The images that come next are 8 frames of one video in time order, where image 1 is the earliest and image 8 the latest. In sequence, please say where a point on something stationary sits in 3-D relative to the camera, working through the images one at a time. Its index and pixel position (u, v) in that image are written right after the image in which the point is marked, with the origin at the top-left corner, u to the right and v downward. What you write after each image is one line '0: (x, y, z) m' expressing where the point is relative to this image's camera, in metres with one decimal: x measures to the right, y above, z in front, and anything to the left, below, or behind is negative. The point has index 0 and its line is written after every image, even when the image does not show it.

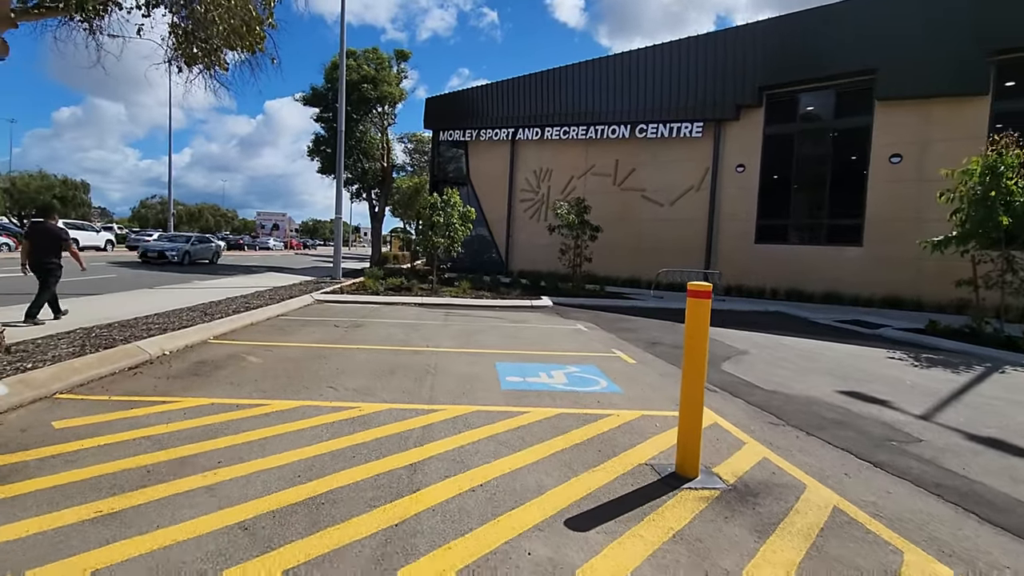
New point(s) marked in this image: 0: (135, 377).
0: (-4.4, -1.0, +6.2) m
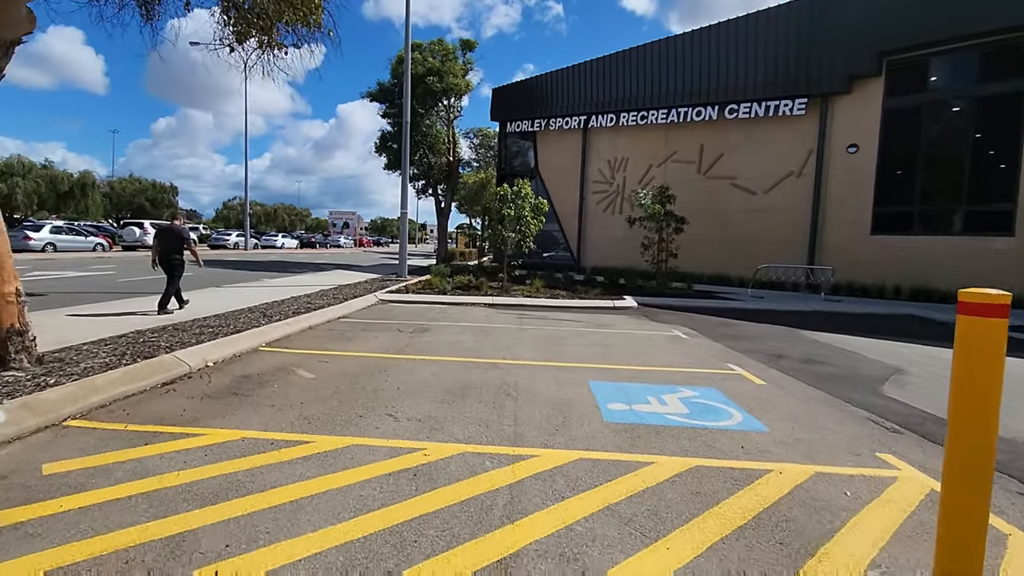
0: (-3.4, -1.1, +5.2) m
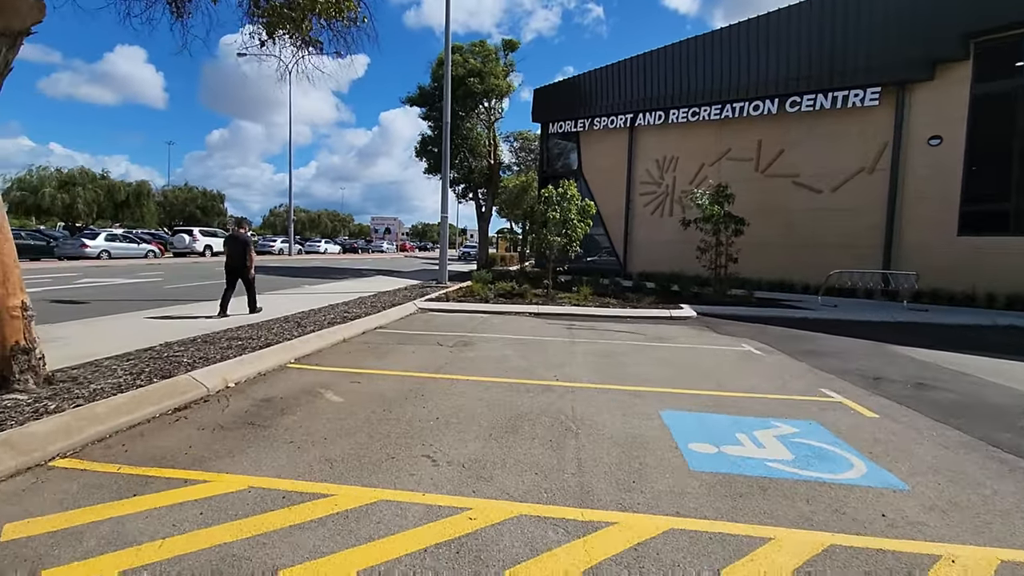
0: (-2.9, -1.2, +4.6) m
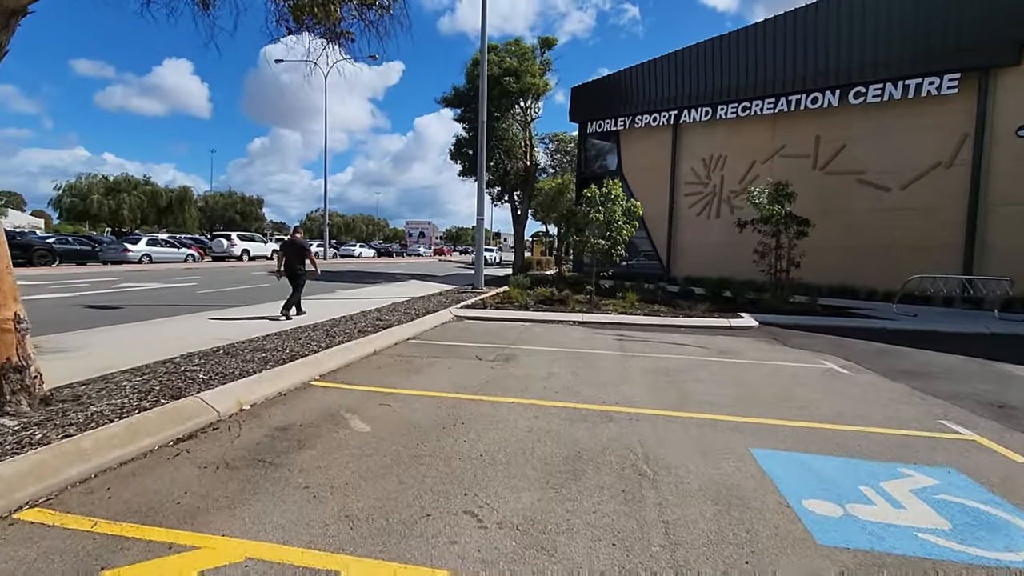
0: (-2.5, -1.3, +3.8) m
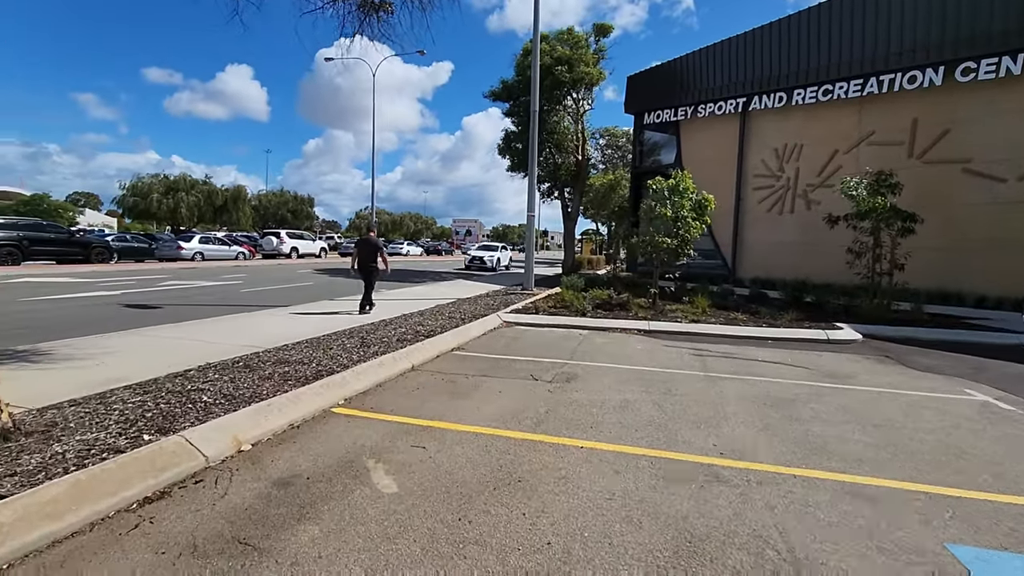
0: (-2.0, -1.3, +2.7) m
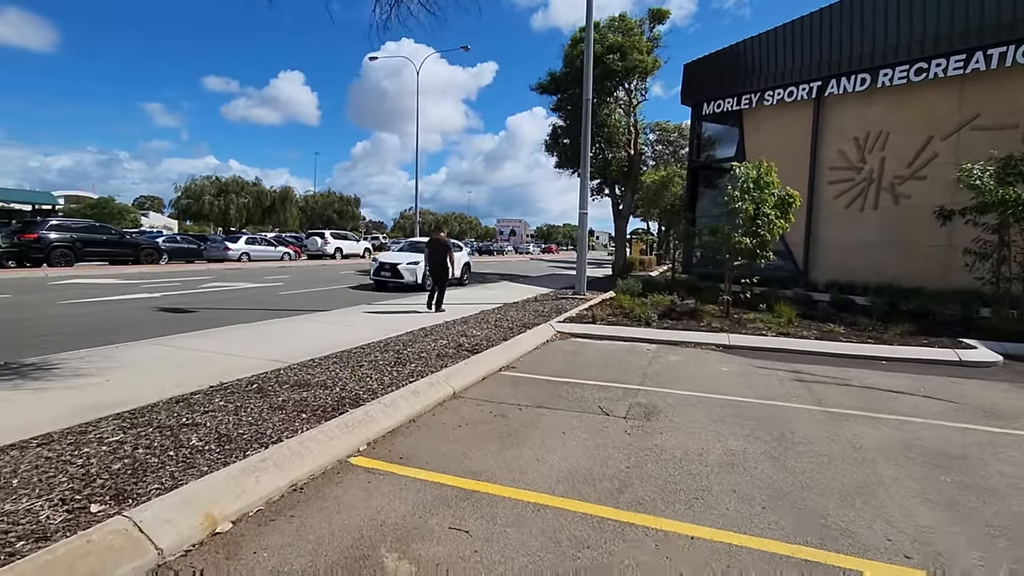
0: (-1.7, -1.4, +1.6) m
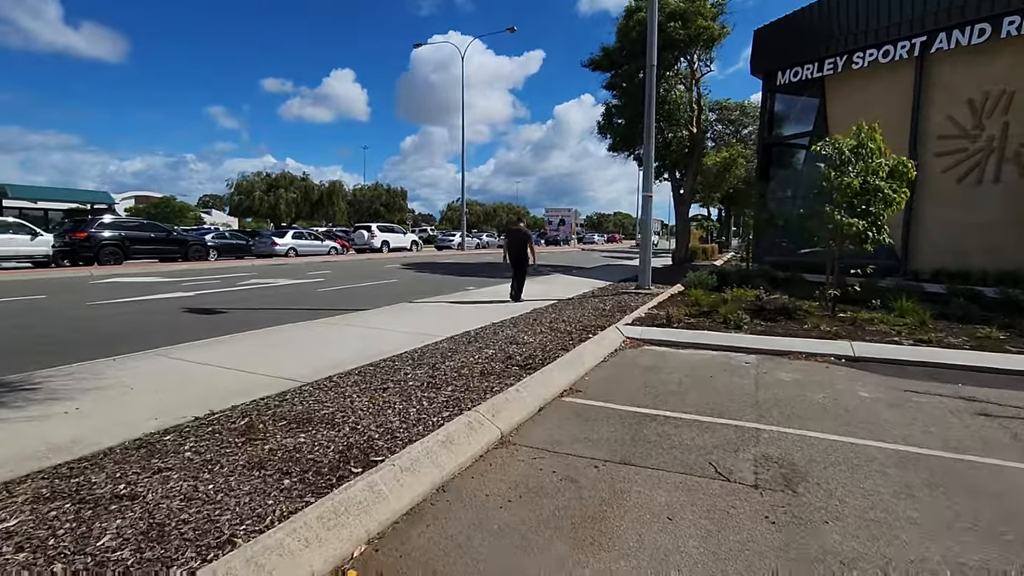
0: (-1.5, -1.6, +0.2) m
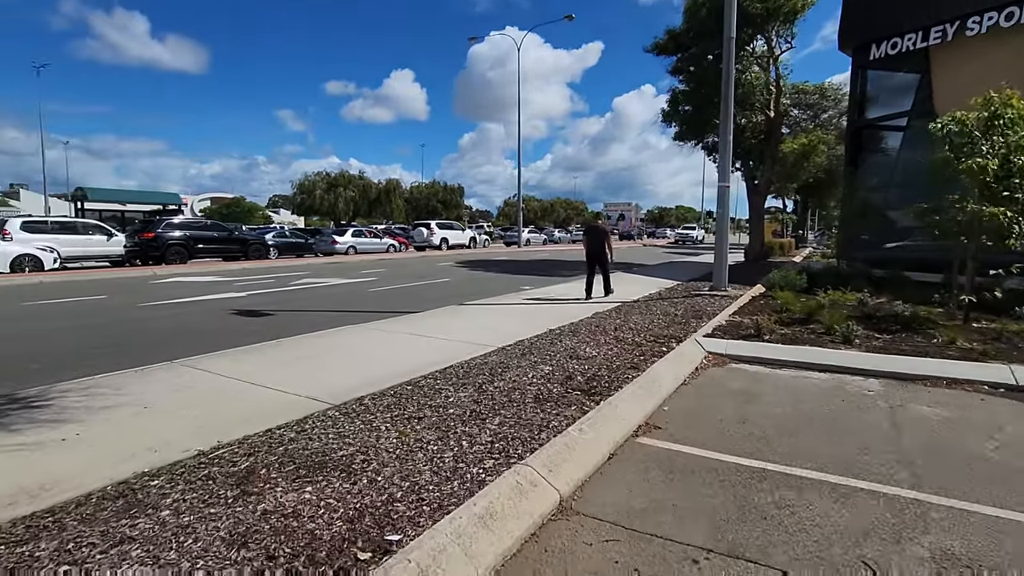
0: (-1.6, -1.7, -0.7) m
